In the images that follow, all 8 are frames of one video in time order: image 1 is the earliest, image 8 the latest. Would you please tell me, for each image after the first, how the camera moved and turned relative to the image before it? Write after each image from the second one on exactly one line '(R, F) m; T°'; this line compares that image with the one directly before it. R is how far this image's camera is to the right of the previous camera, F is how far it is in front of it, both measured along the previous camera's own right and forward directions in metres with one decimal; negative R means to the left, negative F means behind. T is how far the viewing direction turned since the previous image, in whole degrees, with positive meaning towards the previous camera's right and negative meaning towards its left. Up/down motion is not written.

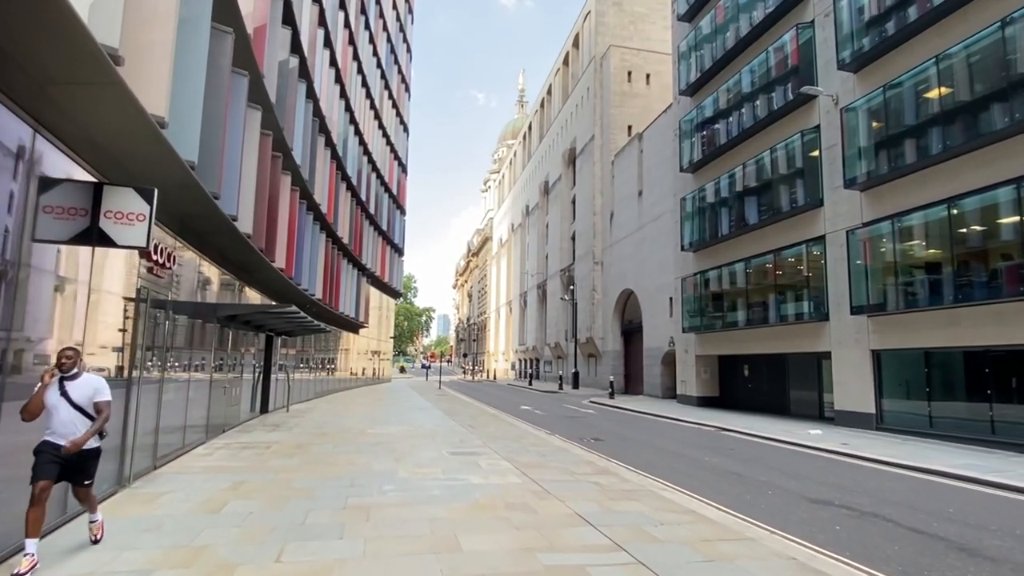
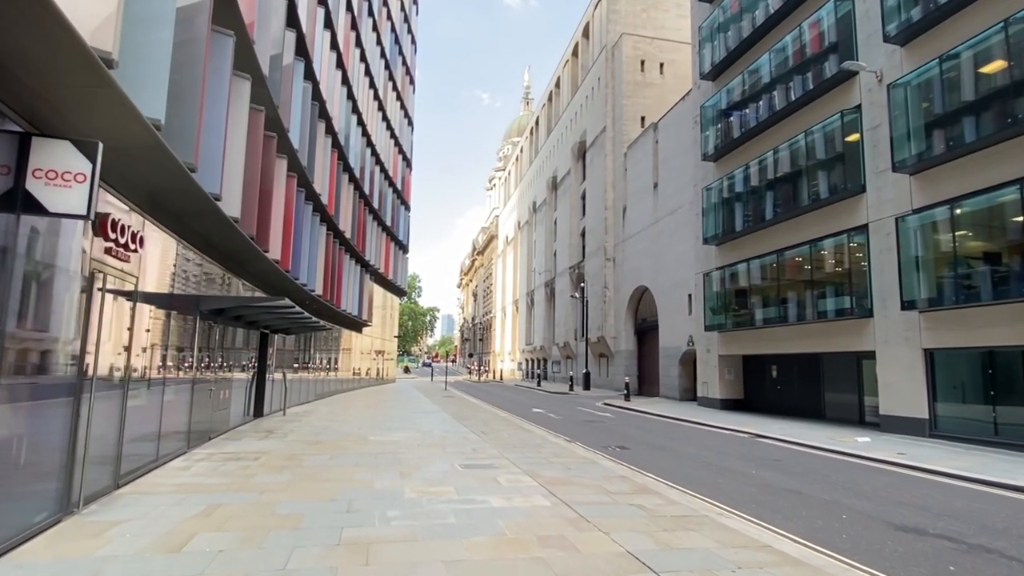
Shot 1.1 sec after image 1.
(-0.3, +1.5) m; 0°
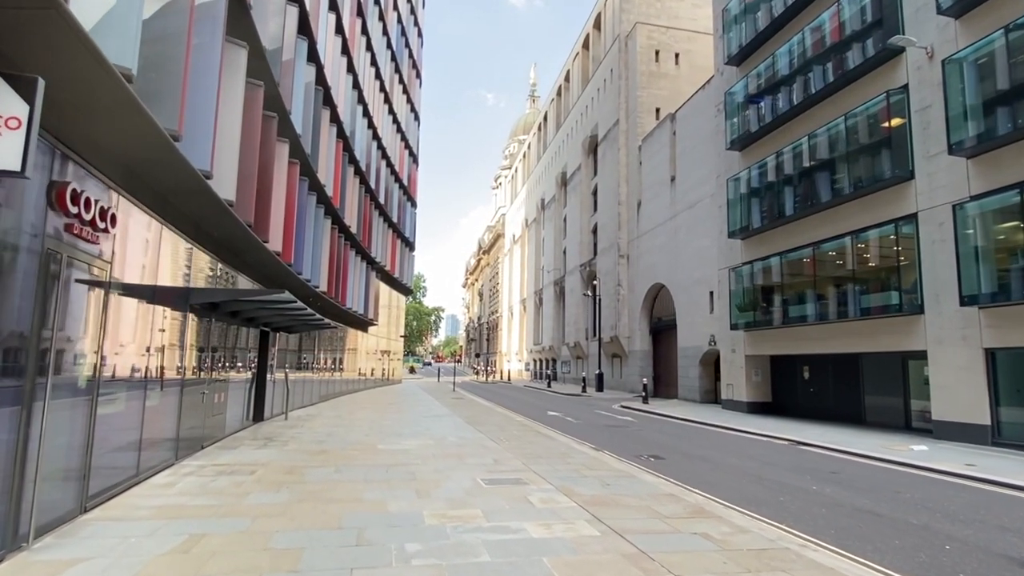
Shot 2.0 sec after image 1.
(-0.4, +1.3) m; 0°
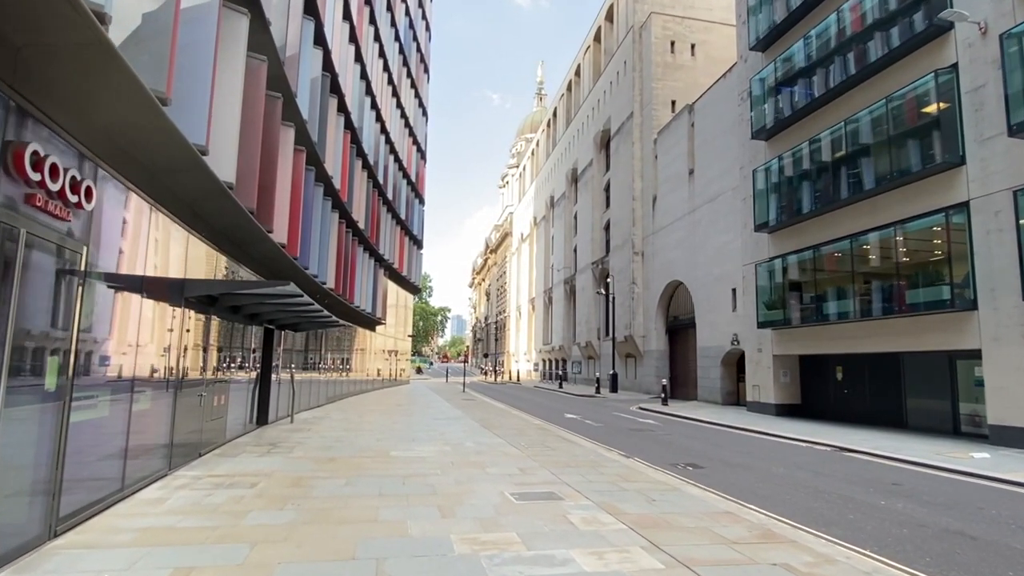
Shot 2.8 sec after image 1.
(-0.4, +1.1) m; -1°
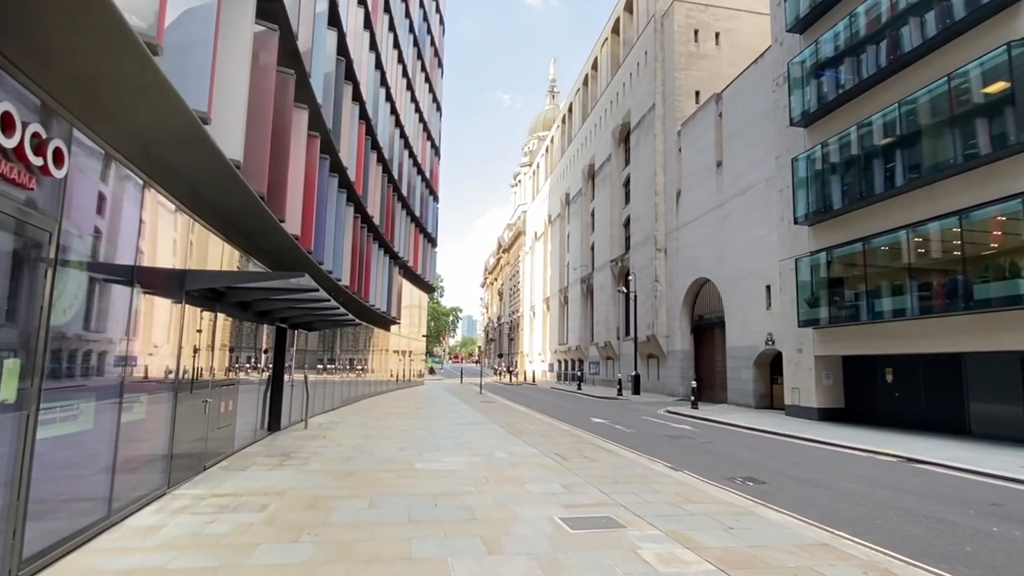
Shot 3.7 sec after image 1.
(-0.5, +1.2) m; -1°
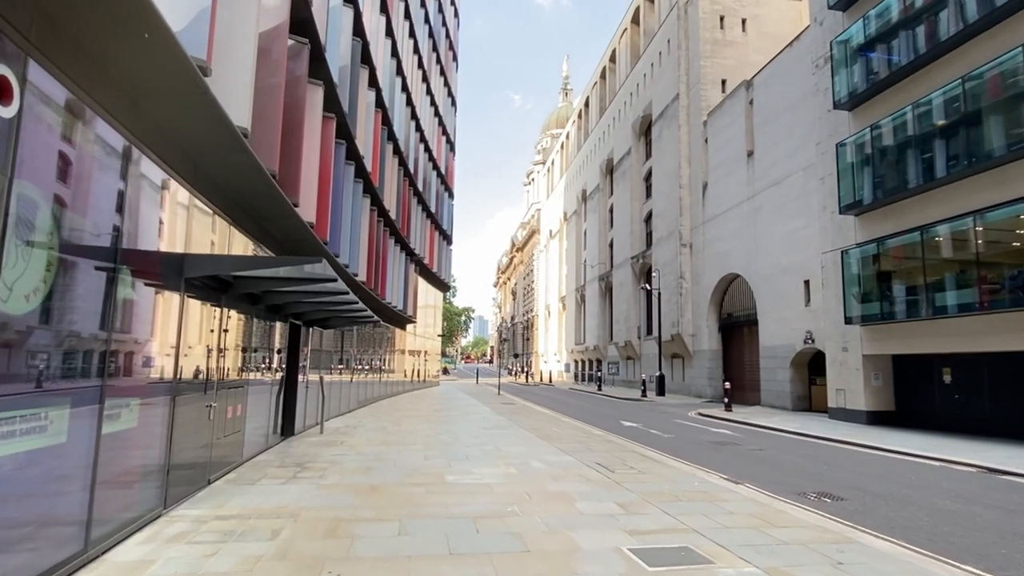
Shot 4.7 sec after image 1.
(-0.5, +1.2) m; -1°
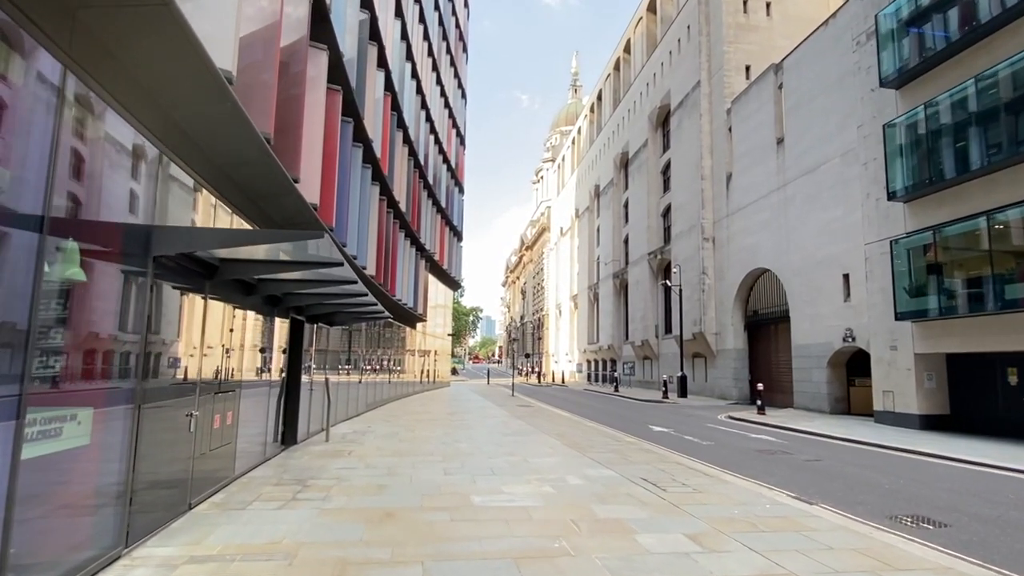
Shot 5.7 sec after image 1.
(-0.4, +1.5) m; -1°
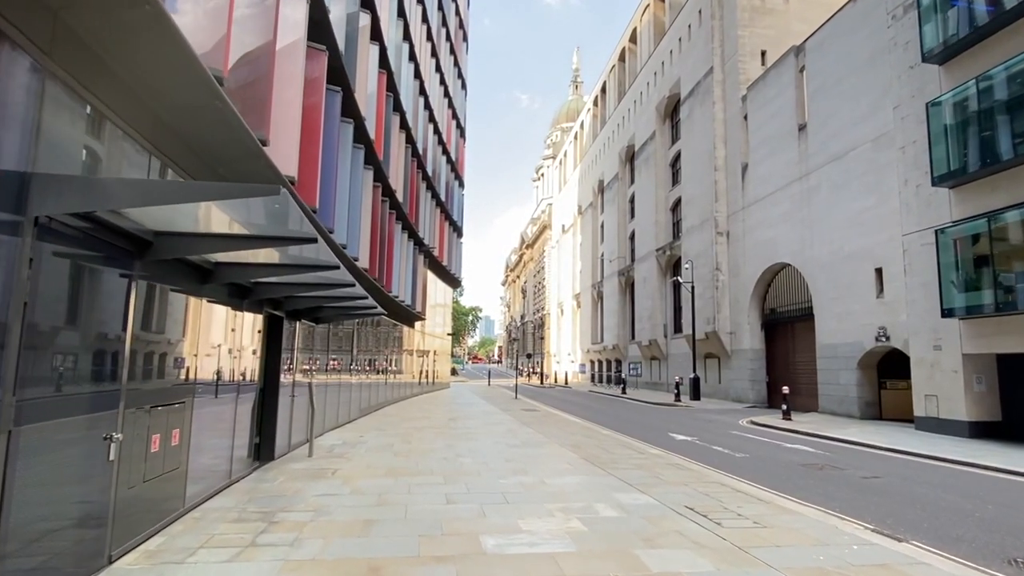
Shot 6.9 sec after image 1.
(-0.3, +1.7) m; 0°
